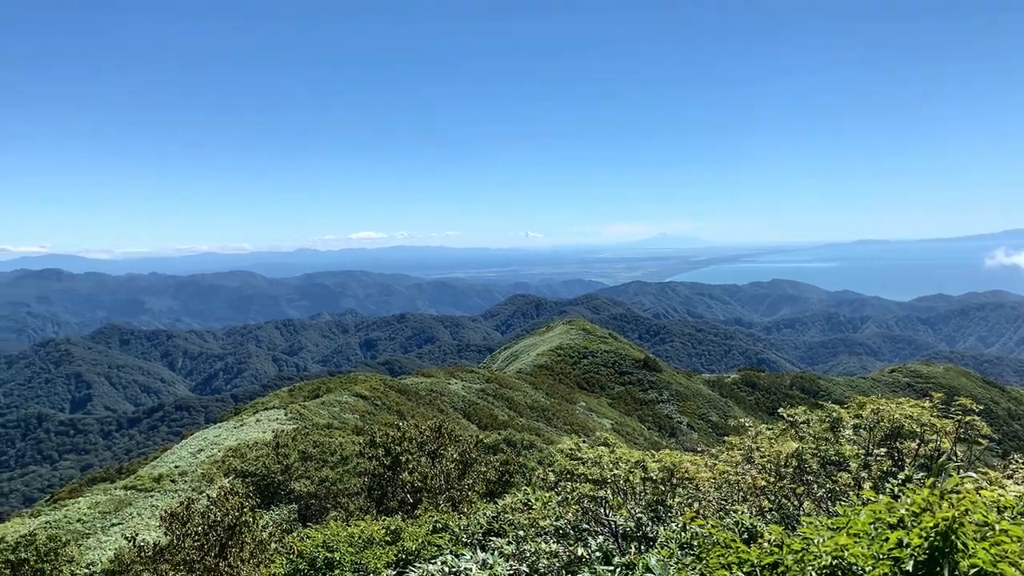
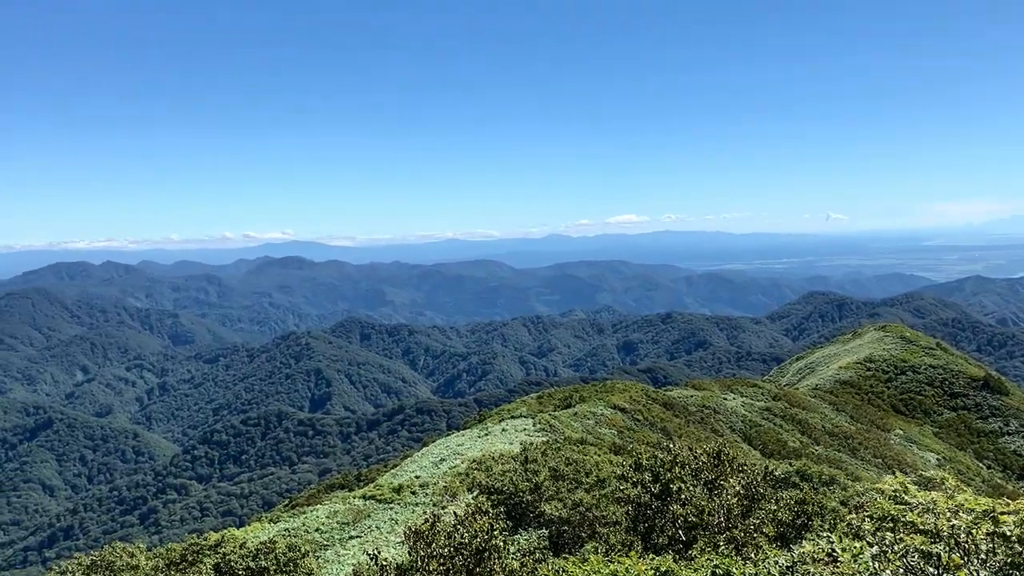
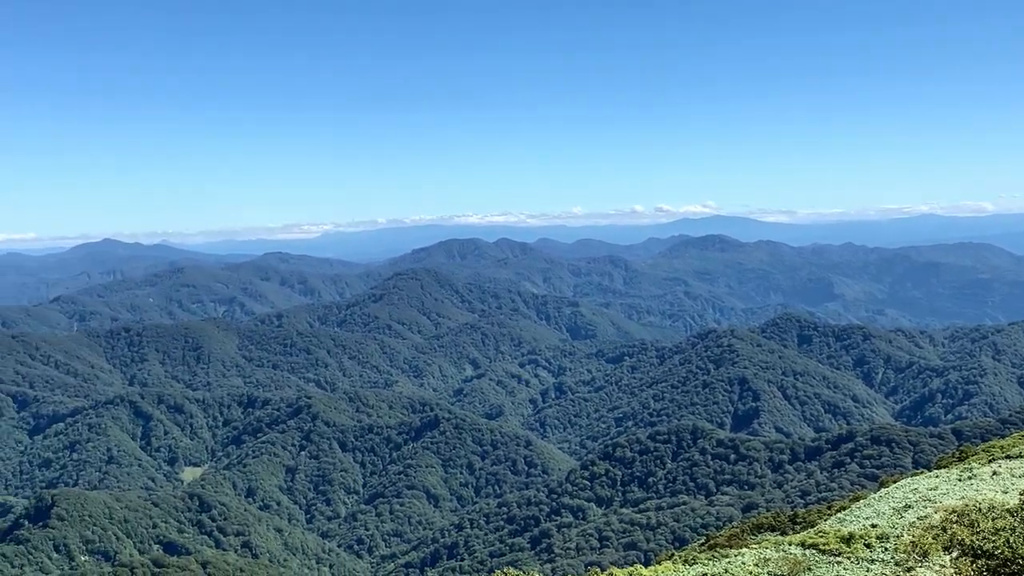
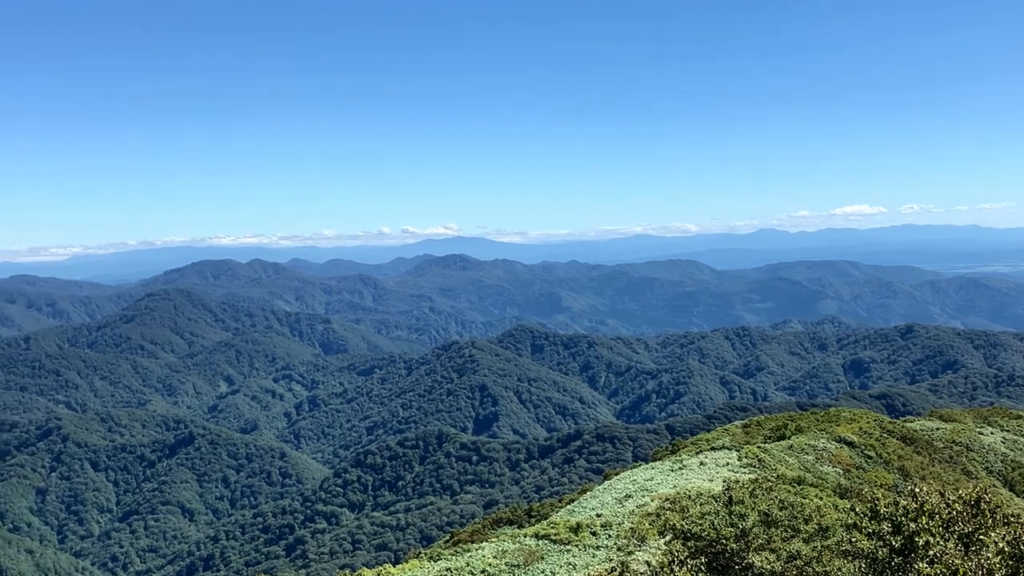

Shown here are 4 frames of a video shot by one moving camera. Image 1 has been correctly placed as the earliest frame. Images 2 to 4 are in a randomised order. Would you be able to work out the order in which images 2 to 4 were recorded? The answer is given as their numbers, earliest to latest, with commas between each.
2, 4, 3
